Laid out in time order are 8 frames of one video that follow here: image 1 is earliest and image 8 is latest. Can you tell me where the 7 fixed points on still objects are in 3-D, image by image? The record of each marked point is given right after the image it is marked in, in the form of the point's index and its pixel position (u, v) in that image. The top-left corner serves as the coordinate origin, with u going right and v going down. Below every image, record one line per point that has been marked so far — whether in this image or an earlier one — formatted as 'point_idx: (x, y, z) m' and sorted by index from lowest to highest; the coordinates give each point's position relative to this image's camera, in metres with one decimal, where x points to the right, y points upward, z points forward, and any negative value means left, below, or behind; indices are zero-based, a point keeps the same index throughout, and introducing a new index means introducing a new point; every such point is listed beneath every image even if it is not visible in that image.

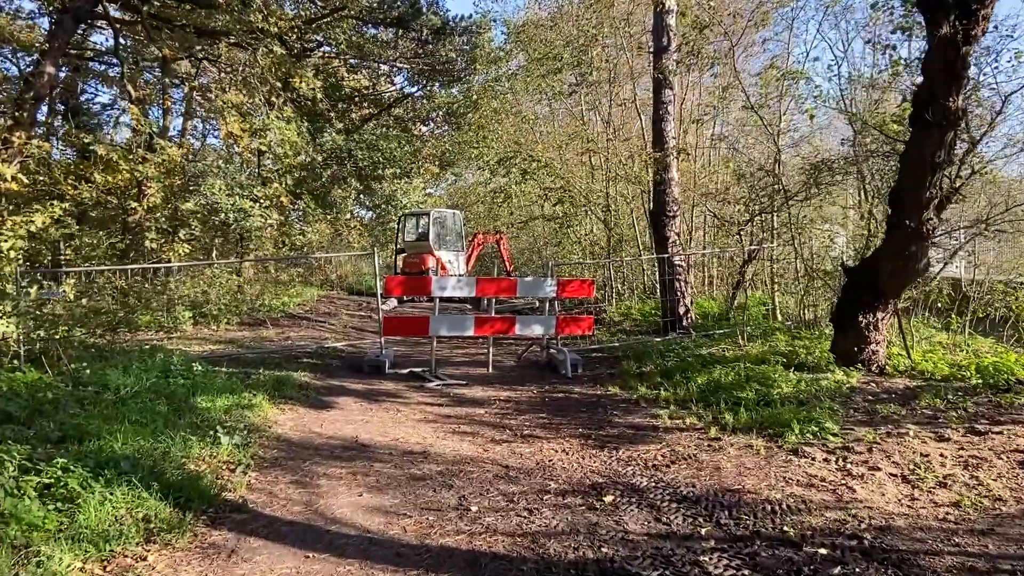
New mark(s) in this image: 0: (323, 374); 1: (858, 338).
0: (-1.7, -0.8, +7.2) m
1: (+2.8, -0.4, +6.6) m
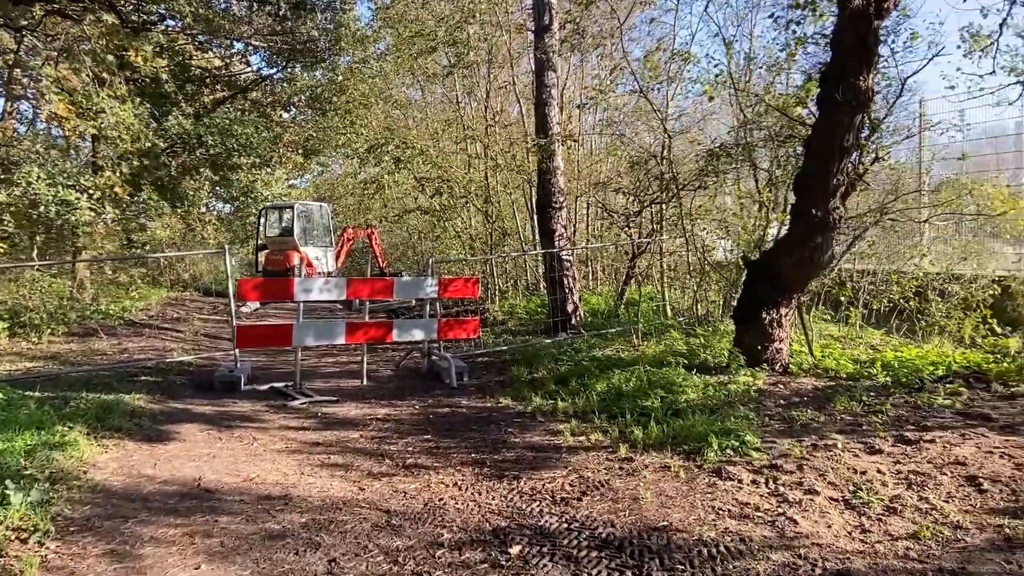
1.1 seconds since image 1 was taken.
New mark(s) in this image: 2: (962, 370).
0: (-2.6, -0.8, +6.1) m
1: (+1.9, -0.4, +6.2) m
2: (+3.2, -0.6, +5.7) m
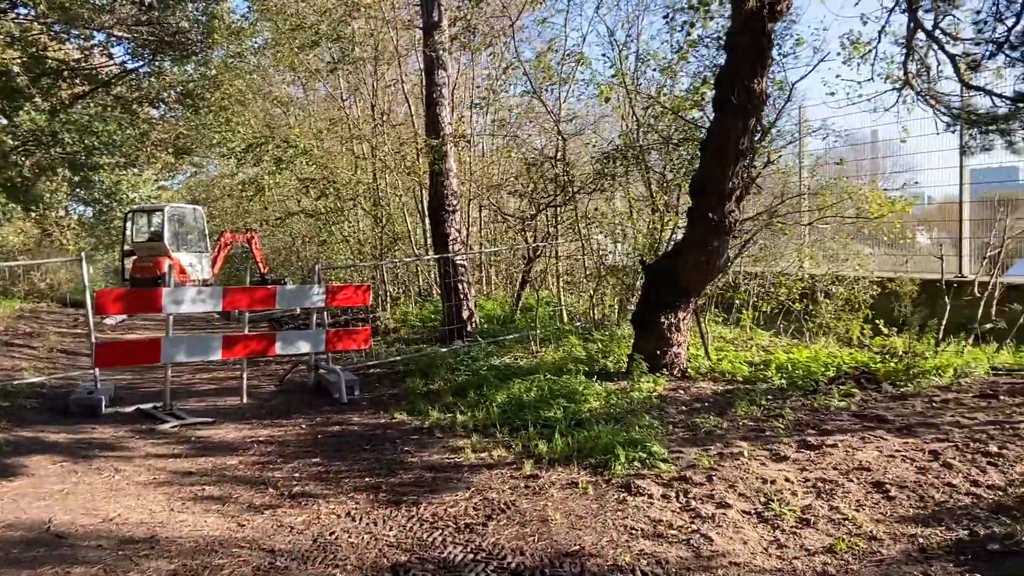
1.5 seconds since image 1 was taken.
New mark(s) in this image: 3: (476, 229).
0: (-3.4, -0.9, +5.4) m
1: (+1.1, -0.4, +6.1) m
2: (+2.5, -0.6, +5.8) m
3: (-0.5, +0.8, +10.4) m
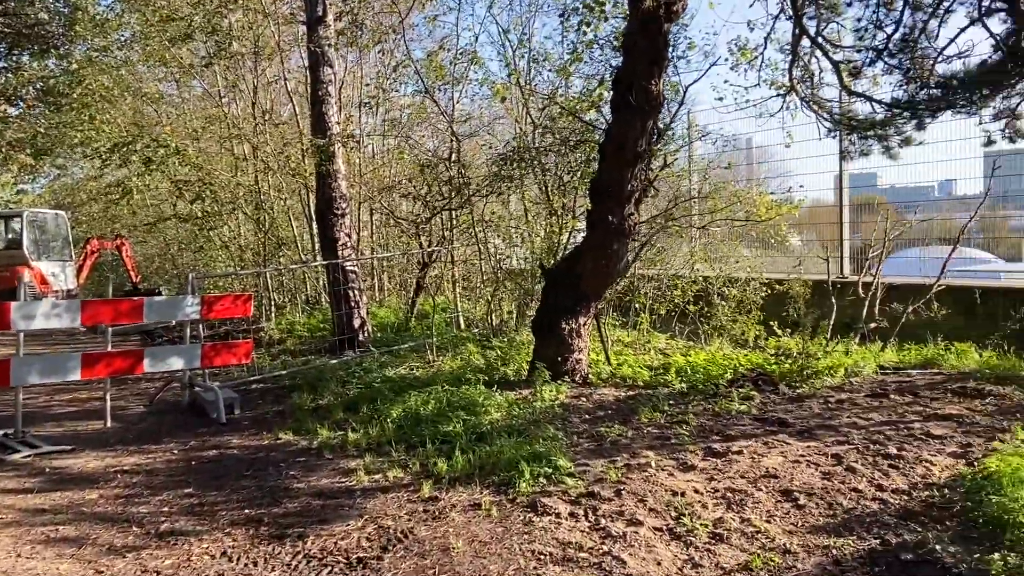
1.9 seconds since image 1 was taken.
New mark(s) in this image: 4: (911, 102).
0: (-4.0, -1.0, +4.7) m
1: (+0.4, -0.4, +6.0) m
2: (+1.7, -0.6, +5.8) m
3: (-1.8, +0.7, +10.0) m
4: (+3.2, +1.5, +6.6) m
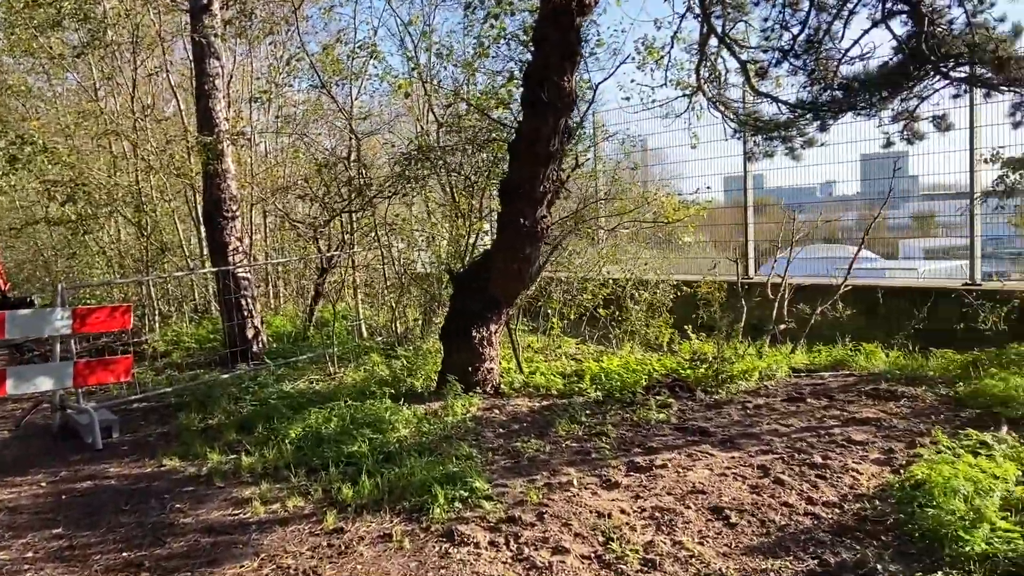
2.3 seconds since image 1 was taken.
0: (-4.4, -1.1, +3.8) m
1: (-0.3, -0.5, +5.7) m
2: (+1.1, -0.6, +5.7) m
3: (-2.9, +0.6, +9.4) m
4: (+2.5, +1.5, +6.6) m
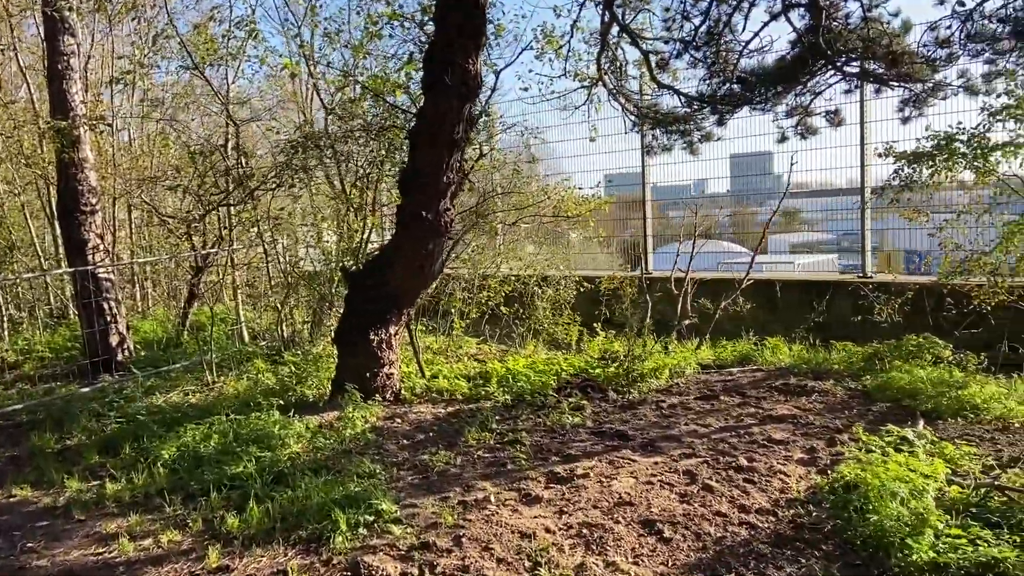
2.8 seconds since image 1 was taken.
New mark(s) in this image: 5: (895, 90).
0: (-4.8, -1.2, +2.8) m
1: (-0.9, -0.5, +5.3) m
2: (+0.4, -0.6, +5.5) m
3: (-4.1, +0.6, +8.6) m
4: (+1.6, +1.6, +6.6) m
5: (+2.9, +1.5, +6.1) m
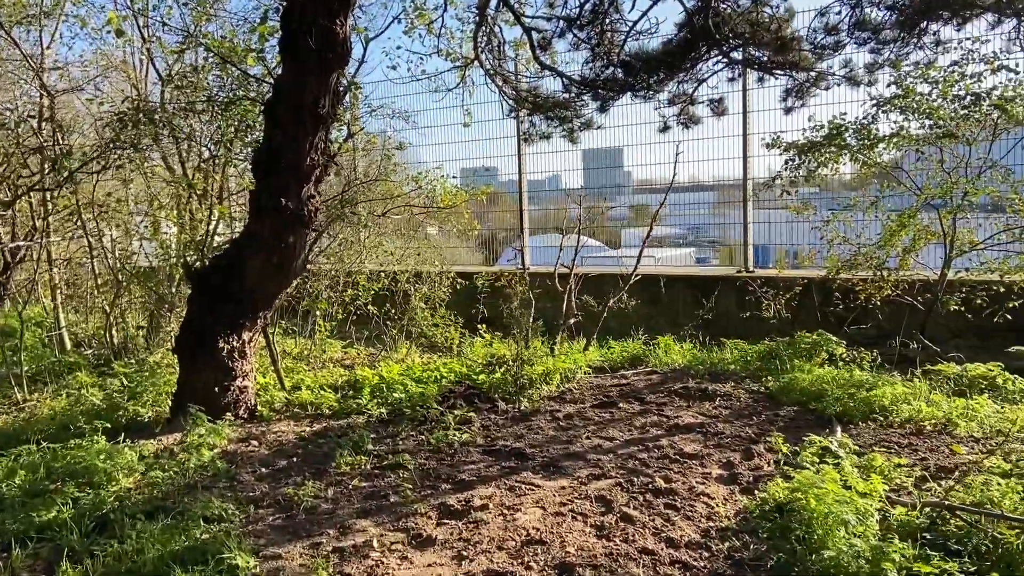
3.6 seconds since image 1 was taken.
0: (-5.0, -1.2, +1.5) m
1: (-1.6, -0.5, +4.5) m
2: (-0.3, -0.6, +4.9) m
3: (-5.3, +0.6, +7.2) m
4: (+0.7, +1.6, +6.2) m
5: (+2.0, +1.5, +5.9) m
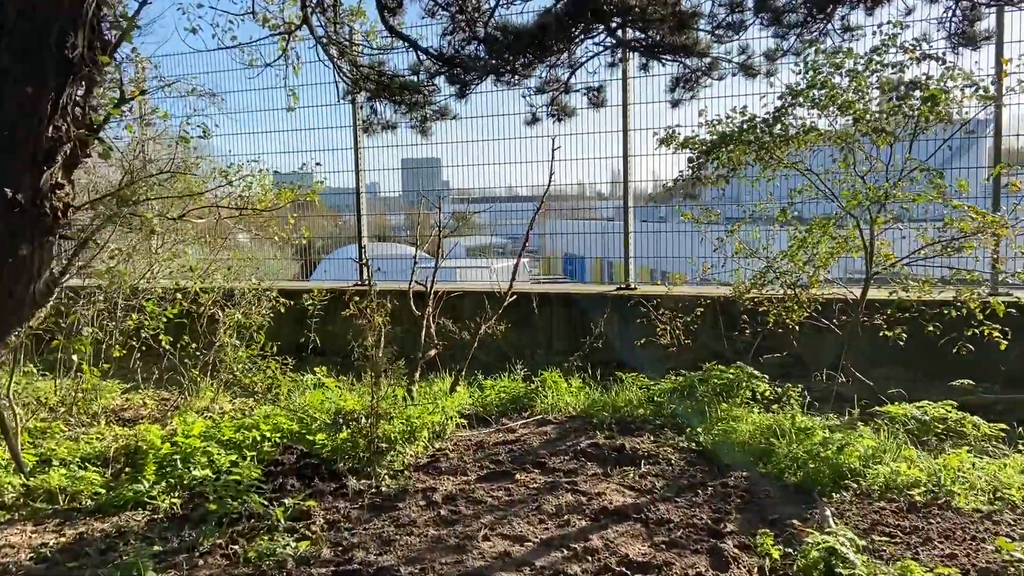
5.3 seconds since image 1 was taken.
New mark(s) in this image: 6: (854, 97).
0: (-4.8, -1.4, -0.8) m
1: (-2.2, -0.6, +2.9) m
2: (-1.0, -0.7, +3.6) m
3: (-6.4, +0.4, +4.7) m
4: (-0.3, +1.4, +5.0) m
5: (+1.0, +1.4, +5.1) m
6: (+1.8, +1.0, +4.4) m
